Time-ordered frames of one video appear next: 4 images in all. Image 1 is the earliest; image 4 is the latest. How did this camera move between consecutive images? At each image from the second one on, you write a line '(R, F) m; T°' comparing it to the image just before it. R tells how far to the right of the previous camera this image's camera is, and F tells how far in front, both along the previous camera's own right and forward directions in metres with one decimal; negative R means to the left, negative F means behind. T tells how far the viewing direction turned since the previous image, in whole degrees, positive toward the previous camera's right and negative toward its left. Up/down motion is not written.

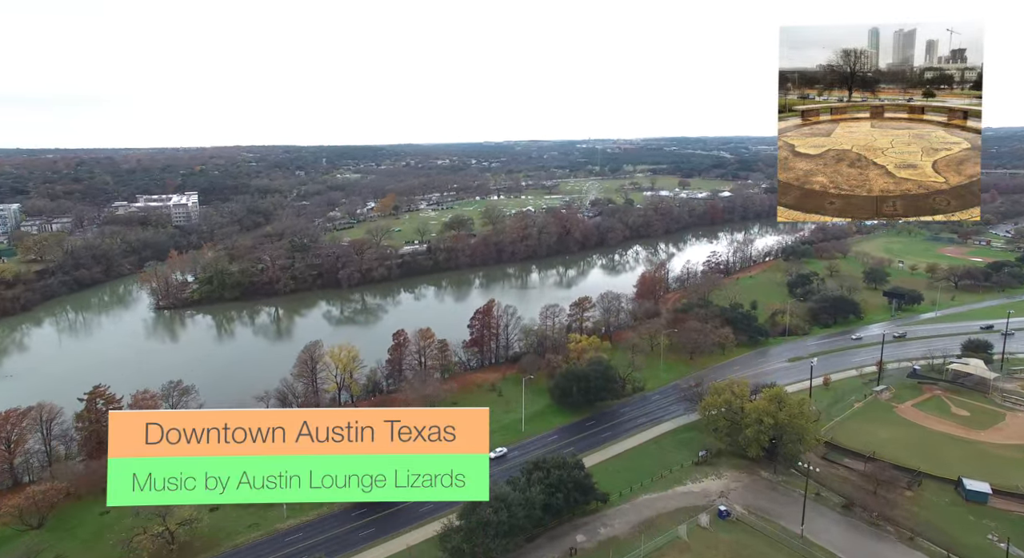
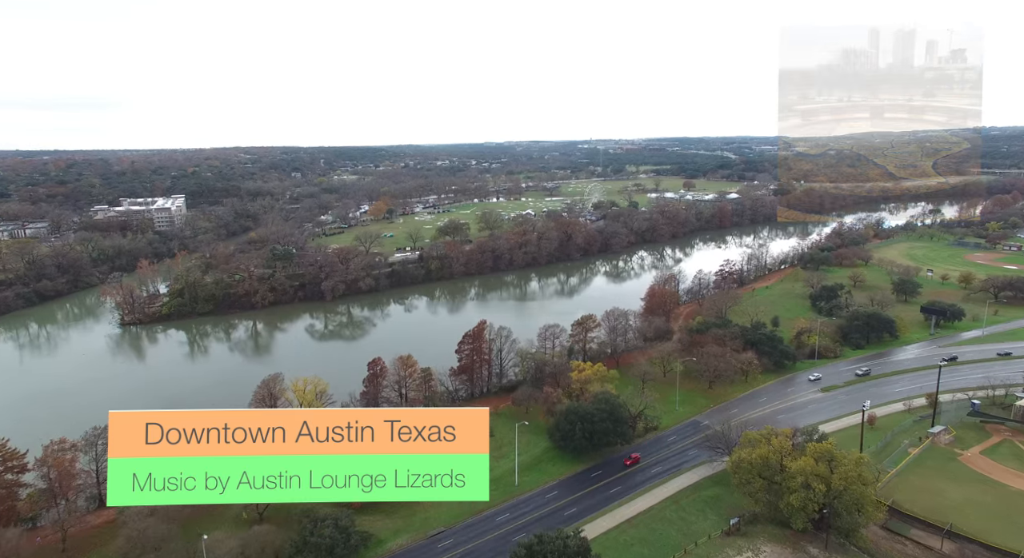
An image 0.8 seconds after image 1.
(+0.2, +2.1) m; 0°
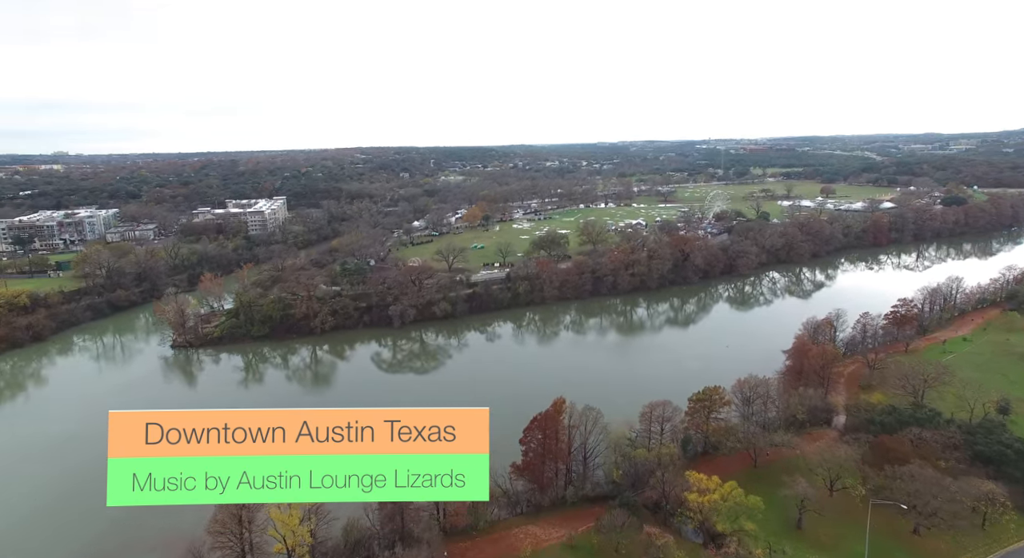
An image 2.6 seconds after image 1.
(+0.3, +4.7) m; -10°
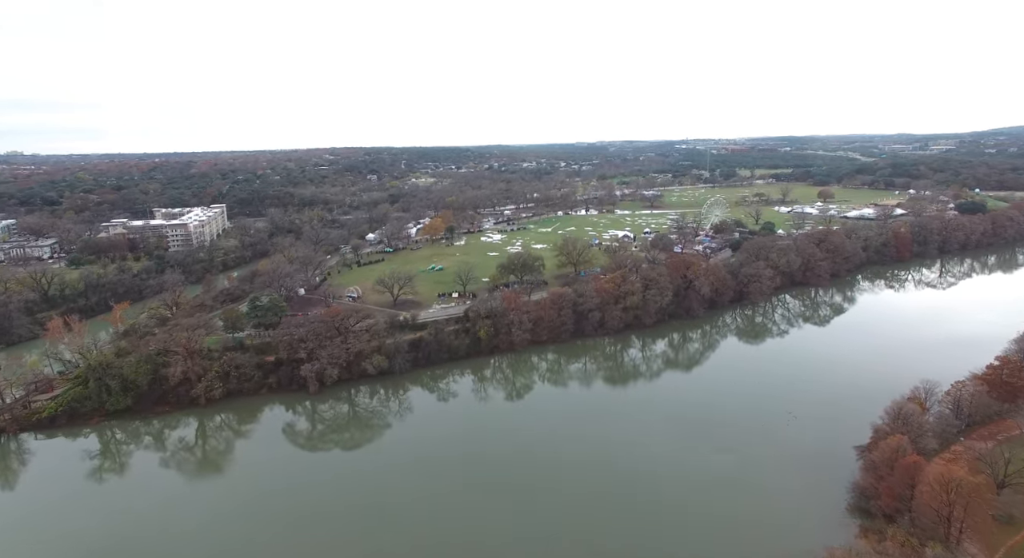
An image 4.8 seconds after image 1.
(+0.7, +5.7) m; +2°
